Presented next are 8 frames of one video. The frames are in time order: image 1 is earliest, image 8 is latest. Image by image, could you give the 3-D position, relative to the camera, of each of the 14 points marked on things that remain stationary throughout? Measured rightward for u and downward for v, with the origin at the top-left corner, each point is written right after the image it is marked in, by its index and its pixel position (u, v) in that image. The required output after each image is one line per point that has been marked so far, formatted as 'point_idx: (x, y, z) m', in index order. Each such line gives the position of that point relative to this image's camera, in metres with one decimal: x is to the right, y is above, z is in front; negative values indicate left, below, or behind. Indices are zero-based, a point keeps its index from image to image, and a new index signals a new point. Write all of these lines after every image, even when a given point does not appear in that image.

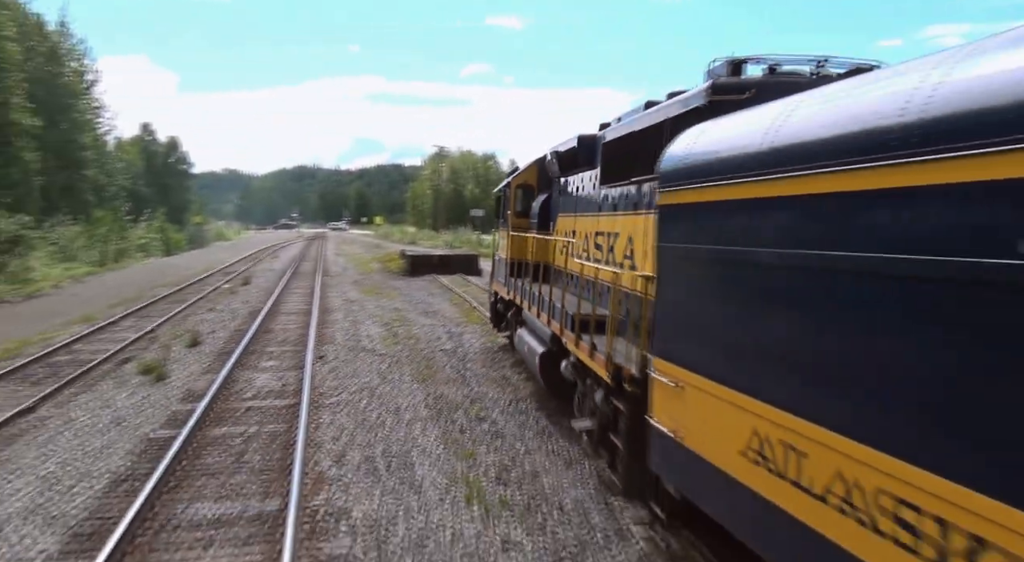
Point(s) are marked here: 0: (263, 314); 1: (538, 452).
0: (-7.3, -0.9, +17.2) m
1: (+0.3, -2.0, +7.0) m
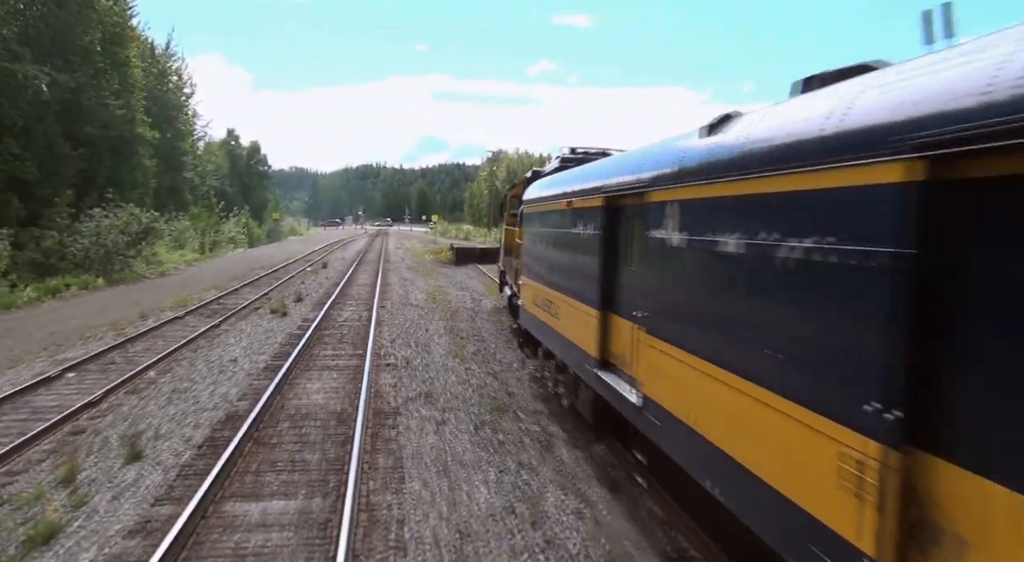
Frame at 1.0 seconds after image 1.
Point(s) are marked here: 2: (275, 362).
0: (-6.8, -0.1, +23.6) m
1: (-0.3, -1.4, +12.7) m
2: (-4.4, -1.4, +10.8) m
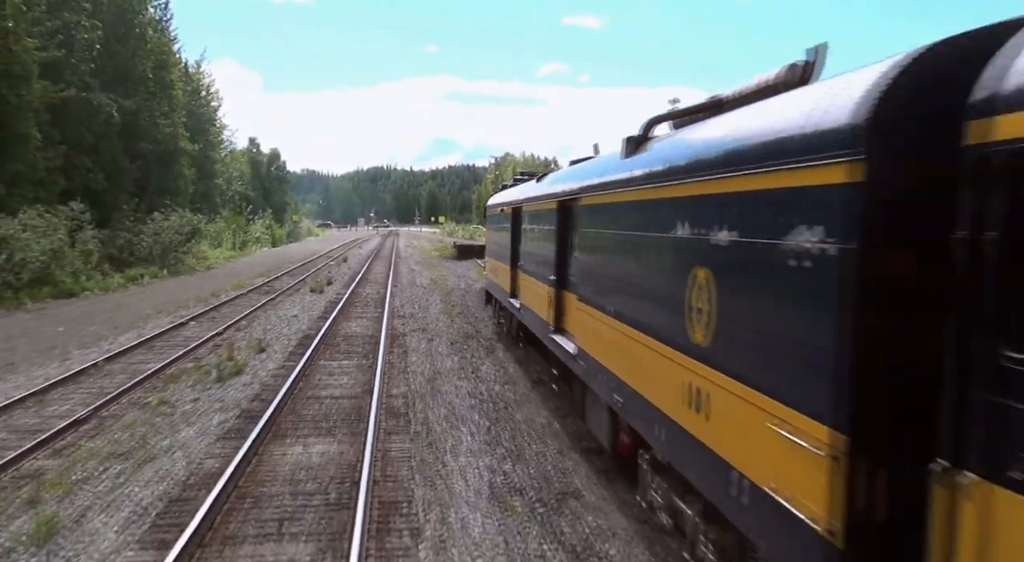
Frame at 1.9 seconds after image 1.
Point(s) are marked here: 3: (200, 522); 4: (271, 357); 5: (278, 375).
0: (-7.5, +0.4, +28.9) m
1: (-1.1, -0.8, +18.0) m
2: (-5.2, -0.9, +16.1) m
3: (-2.7, -1.9, +5.5) m
4: (-4.7, -1.4, +11.5) m
5: (-3.9, -1.5, +9.8) m
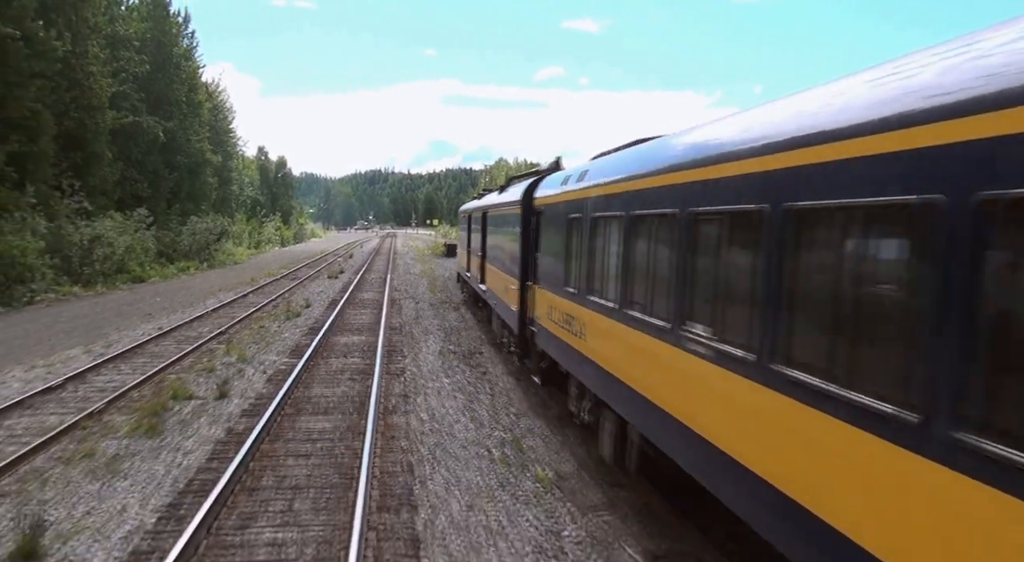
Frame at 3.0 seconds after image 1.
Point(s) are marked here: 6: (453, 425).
0: (-8.9, +0.9, +35.4) m
1: (-2.4, -0.3, +24.4) m
2: (-6.5, -0.3, +22.6) m
3: (-4.0, -1.3, +11.9) m
4: (-6.0, -0.8, +18.0) m
5: (-5.2, -0.9, +16.2) m
6: (-0.8, -1.9, +7.8) m
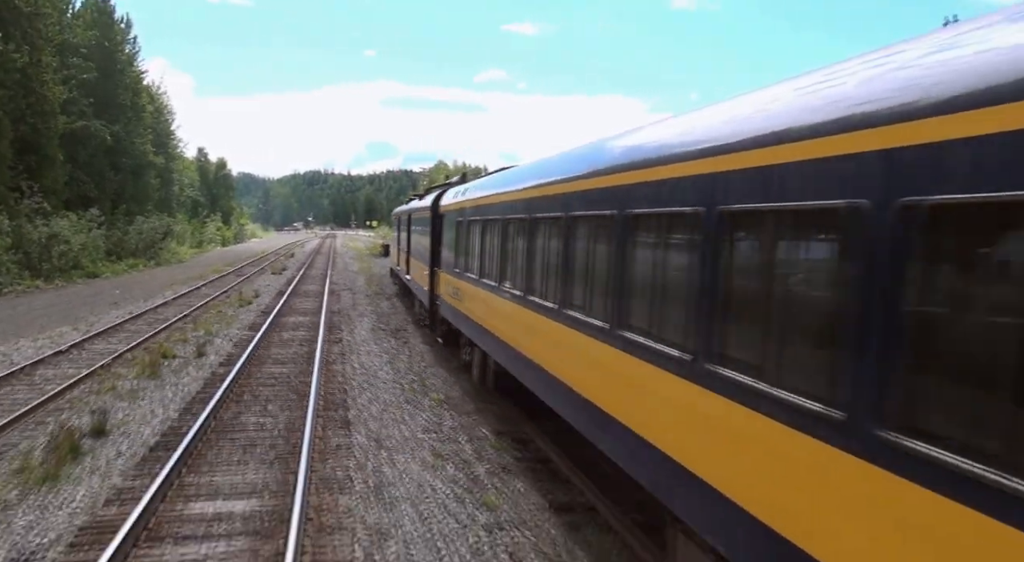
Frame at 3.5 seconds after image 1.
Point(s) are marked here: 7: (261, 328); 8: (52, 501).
0: (-13.1, +1.1, +37.6) m
1: (-5.6, -0.1, +27.3) m
2: (-9.6, -0.1, +25.0) m
3: (-6.0, -1.1, +14.7) m
4: (-8.6, -0.6, +20.5) m
5: (-7.7, -0.7, +18.8) m
6: (-2.5, -1.6, +10.9) m
7: (-6.1, -1.2, +14.3) m
8: (-4.5, -2.1, +5.8) m
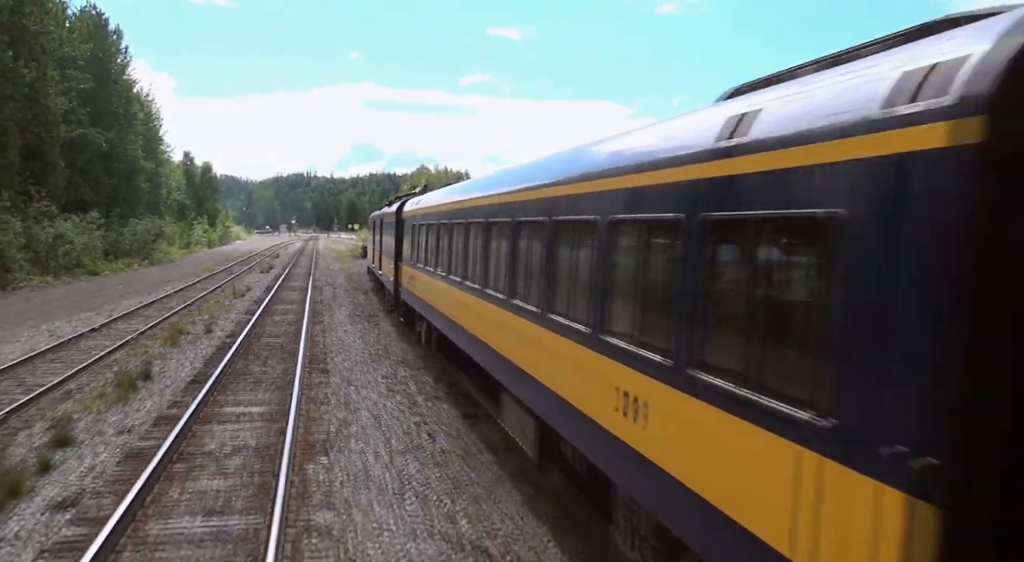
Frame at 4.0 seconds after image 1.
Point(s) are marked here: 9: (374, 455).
0: (-15.1, +1.1, +40.3) m
1: (-7.4, +0.1, +30.2) m
2: (-11.3, 0.0, +27.8) m
3: (-7.5, -0.9, +17.6) m
4: (-10.2, -0.4, +23.3) m
5: (-9.2, -0.5, +21.7) m
6: (-3.8, -1.4, +13.9) m
7: (-7.5, -0.9, +17.2) m
8: (-5.7, -1.9, +8.8) m
9: (-1.7, -2.1, +7.2) m
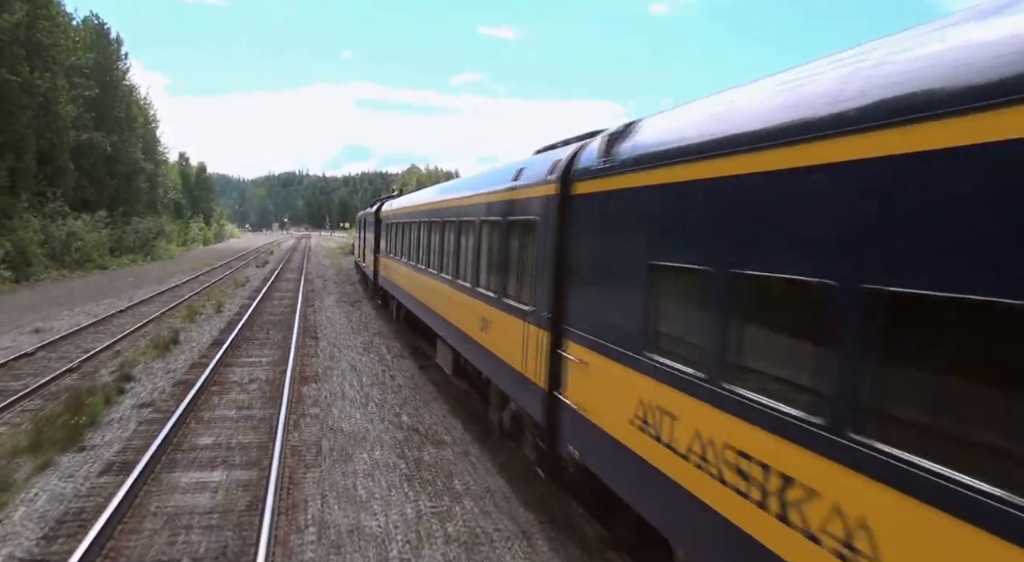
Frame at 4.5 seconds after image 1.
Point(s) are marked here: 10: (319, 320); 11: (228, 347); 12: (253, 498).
0: (-16.7, +1.5, +43.1) m
1: (-8.8, +0.4, +33.1) m
2: (-12.6, +0.4, +30.7) m
3: (-8.7, -0.6, +20.5) m
4: (-11.5, -0.1, +26.2) m
5: (-10.5, -0.2, +24.6) m
6: (-5.0, -1.1, +16.8) m
7: (-8.8, -0.6, +20.1) m
8: (-6.8, -1.5, +11.7) m
9: (-2.9, -1.8, +10.2) m
10: (-5.3, -1.1, +16.3) m
11: (-5.9, -1.4, +12.2) m
12: (-2.6, -2.1, +5.7) m
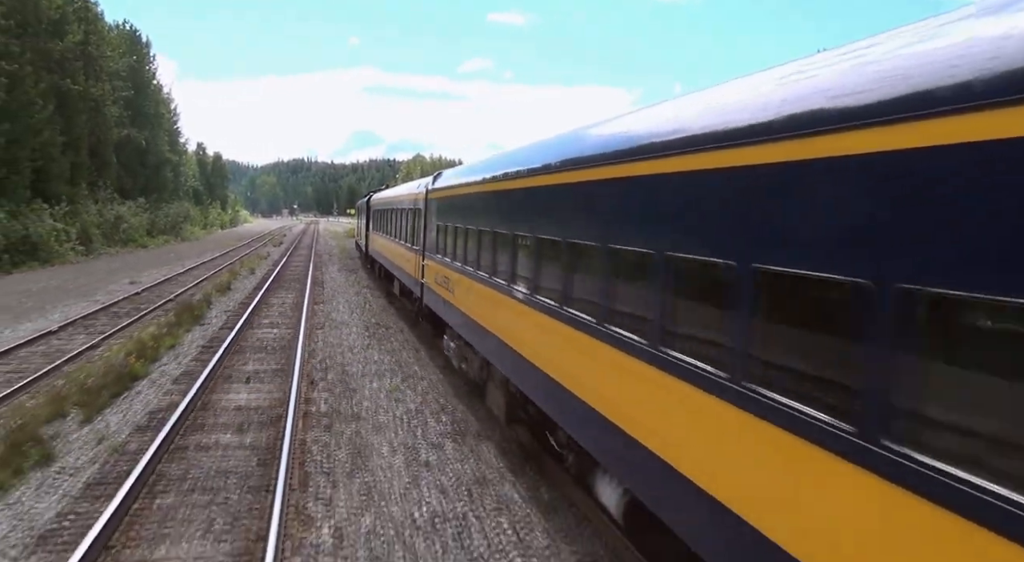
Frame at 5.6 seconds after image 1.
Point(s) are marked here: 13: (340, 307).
0: (-18.3, +3.3, +49.8) m
1: (-10.6, +2.0, +39.8) m
2: (-14.4, +1.9, +37.4) m
3: (-10.6, +0.7, +27.2) m
4: (-13.4, +1.3, +32.9) m
5: (-12.4, +1.2, +31.3) m
6: (-7.0, +0.1, +23.5) m
7: (-10.7, +0.7, +26.8) m
8: (-8.9, -0.4, +18.4) m
9: (-4.9, -0.7, +16.8) m
10: (-7.3, +0.1, +22.9) m
11: (-7.9, -0.3, +18.9) m
12: (-4.6, -1.2, +12.4) m
13: (-4.8, -0.8, +16.4) m
